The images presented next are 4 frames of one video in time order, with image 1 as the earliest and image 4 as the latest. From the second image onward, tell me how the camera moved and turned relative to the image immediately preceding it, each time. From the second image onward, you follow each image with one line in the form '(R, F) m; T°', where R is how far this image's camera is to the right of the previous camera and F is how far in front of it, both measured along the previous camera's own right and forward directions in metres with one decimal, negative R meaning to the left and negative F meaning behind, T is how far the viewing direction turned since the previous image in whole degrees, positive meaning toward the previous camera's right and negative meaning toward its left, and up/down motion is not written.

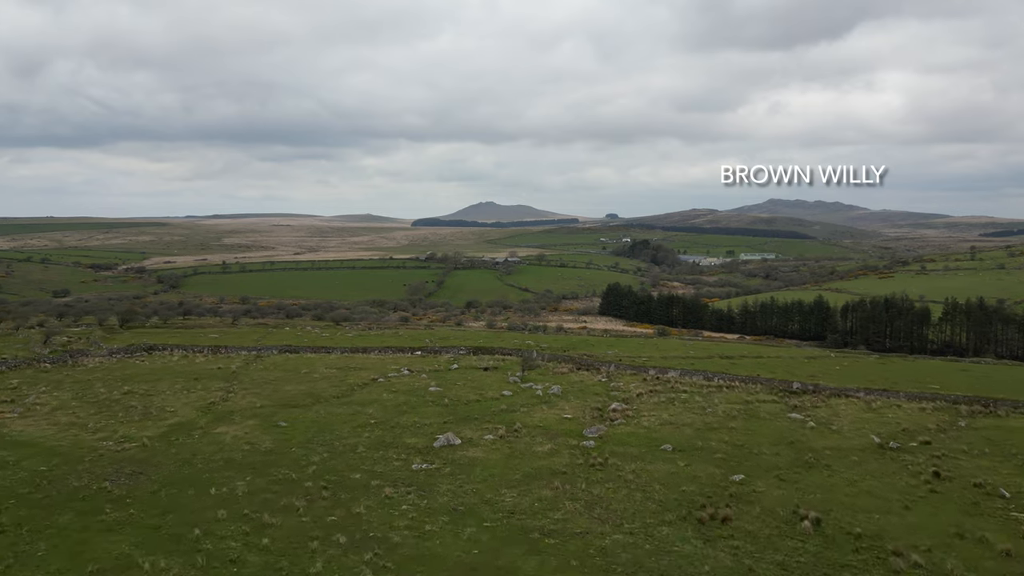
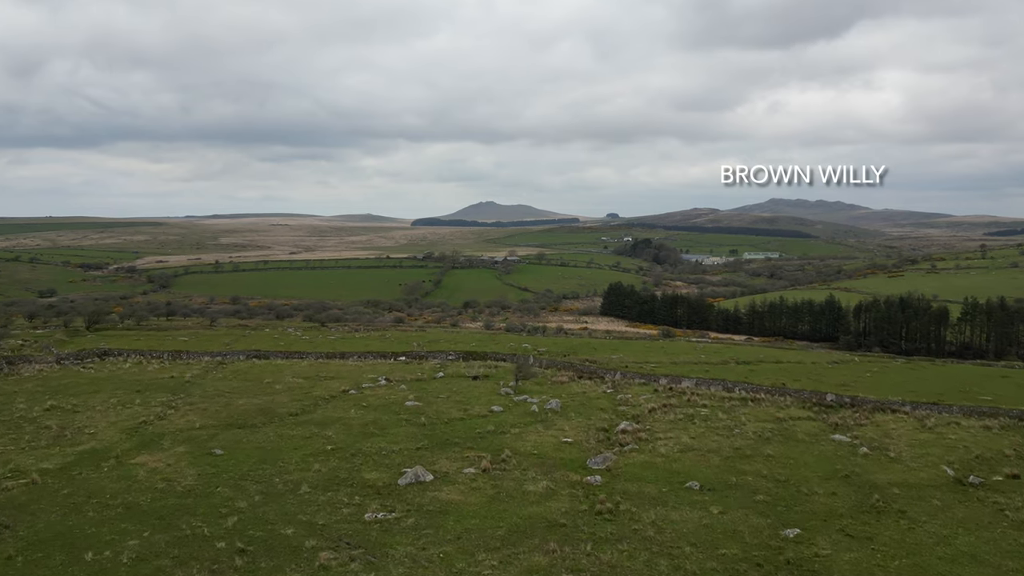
(+0.4, +4.9) m; 0°
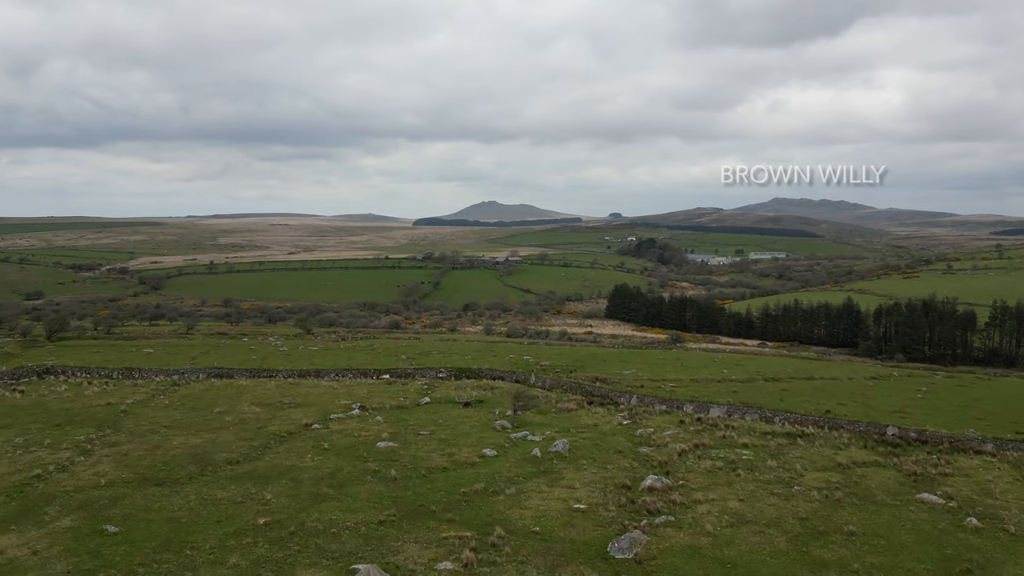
(+0.2, +5.6) m; 0°
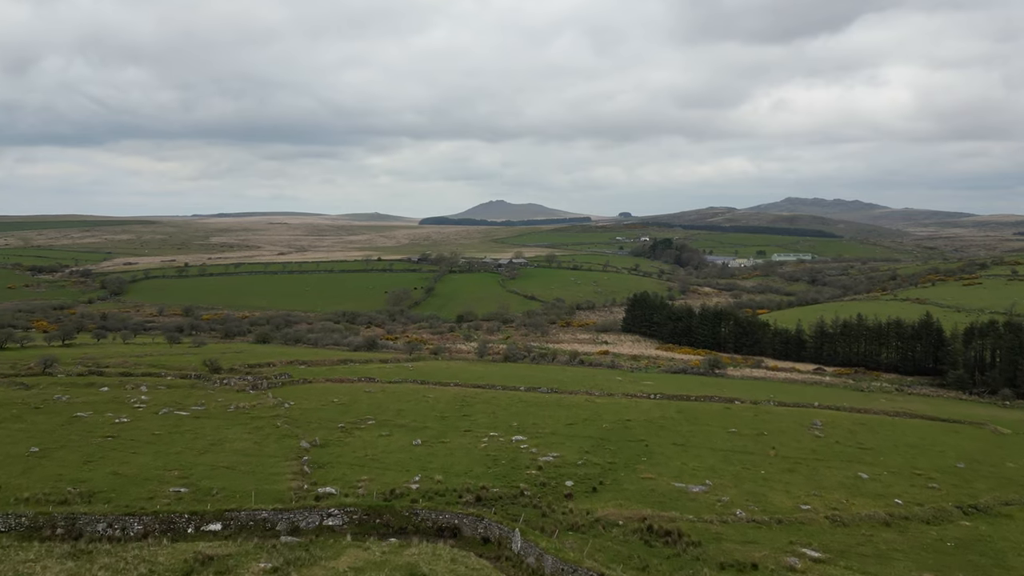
(+1.1, +20.5) m; -1°
